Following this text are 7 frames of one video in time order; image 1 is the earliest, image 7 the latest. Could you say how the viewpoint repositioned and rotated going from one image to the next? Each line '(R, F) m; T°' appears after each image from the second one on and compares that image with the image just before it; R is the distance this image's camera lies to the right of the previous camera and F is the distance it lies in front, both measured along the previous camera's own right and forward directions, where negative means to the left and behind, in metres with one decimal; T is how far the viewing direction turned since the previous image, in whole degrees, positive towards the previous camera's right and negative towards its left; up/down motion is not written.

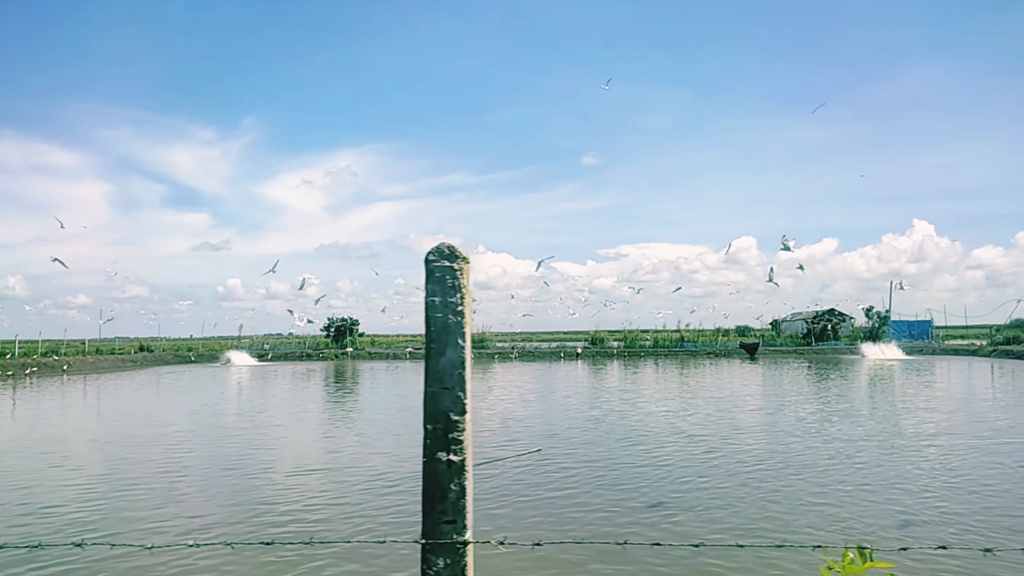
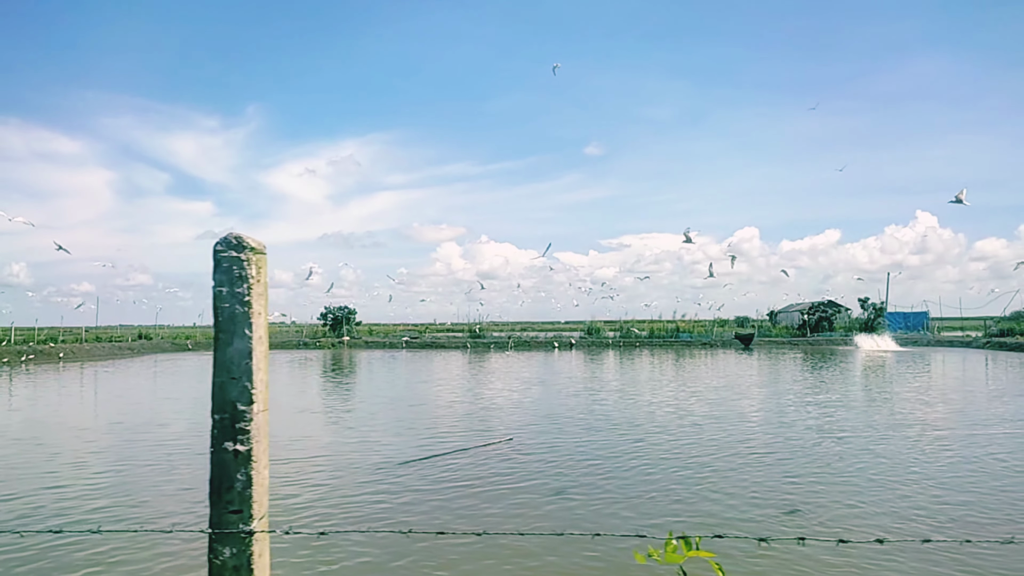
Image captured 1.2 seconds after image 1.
(+0.7, -0.1) m; -1°
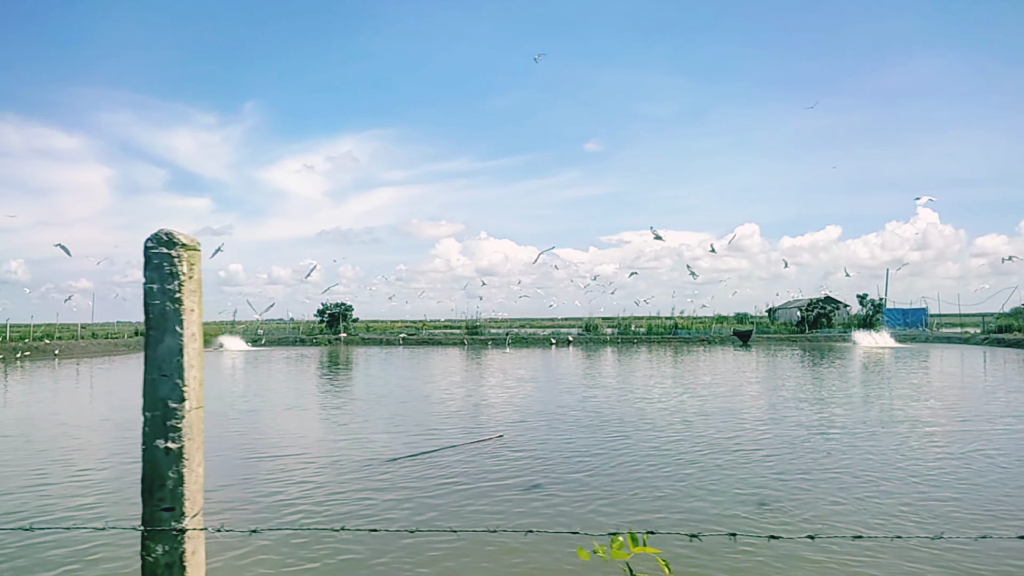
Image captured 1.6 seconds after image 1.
(+0.2, +0.2) m; 0°
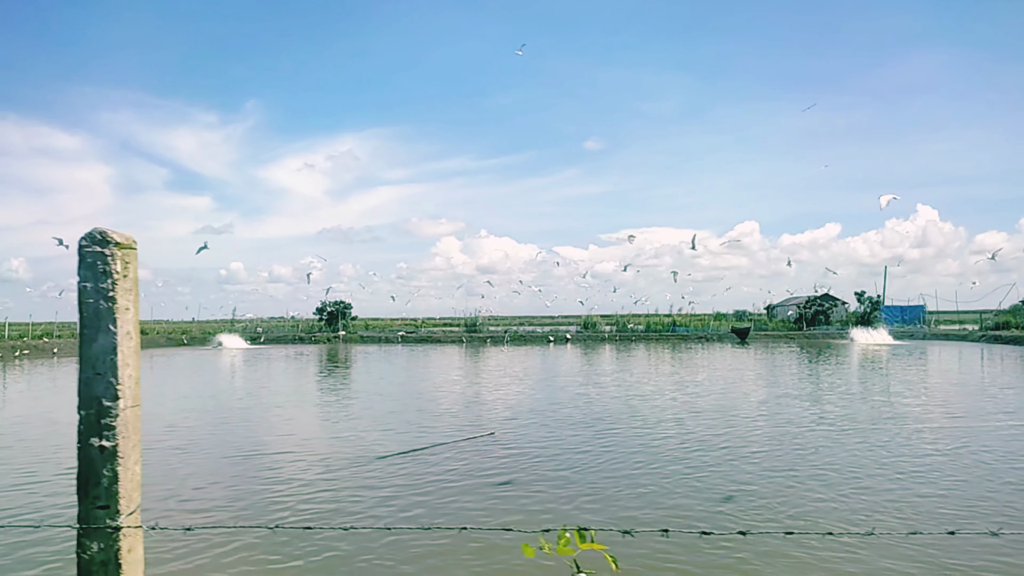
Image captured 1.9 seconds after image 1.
(+0.2, 0.0) m; 0°
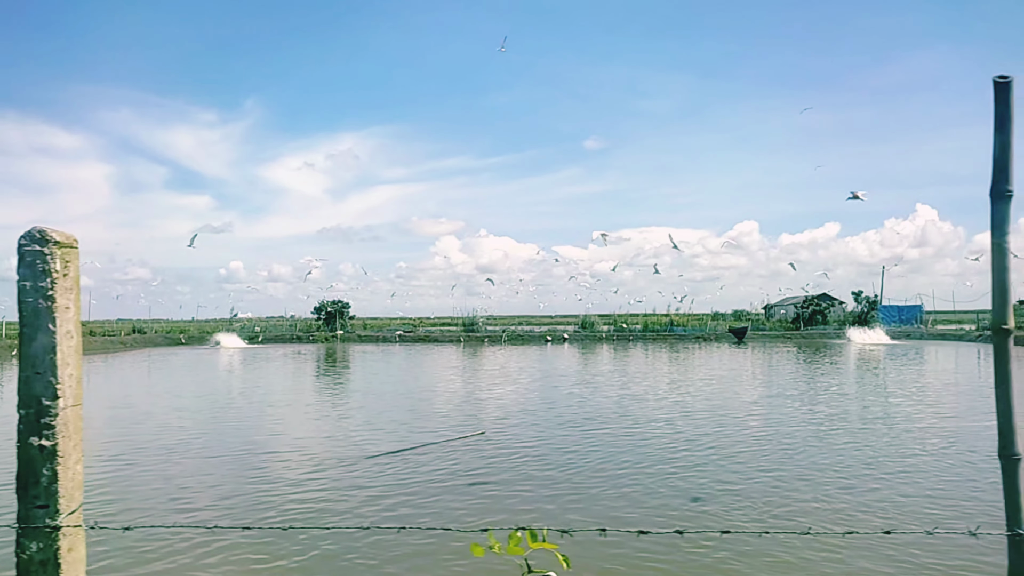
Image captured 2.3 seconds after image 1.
(+0.2, 0.0) m; 0°
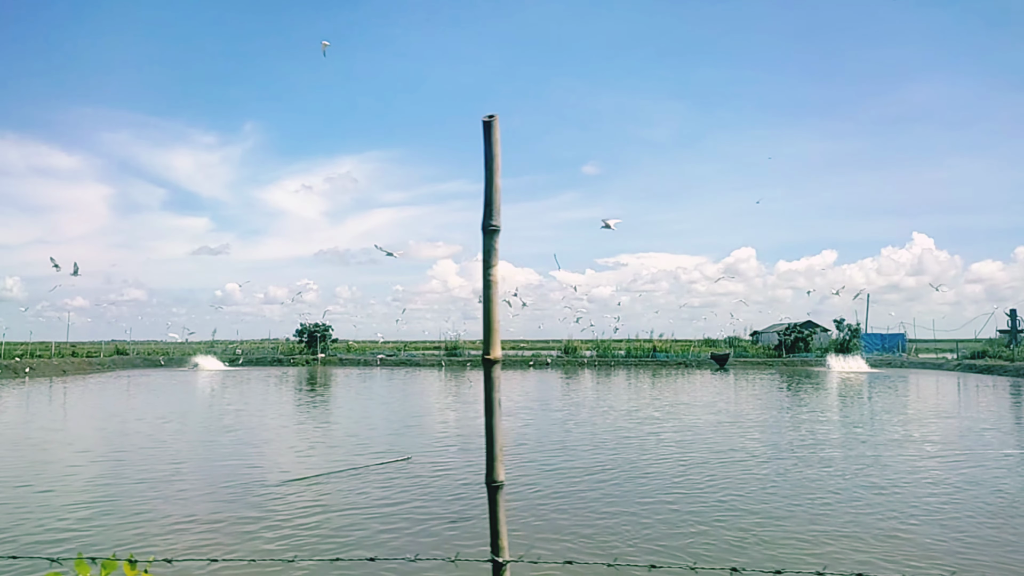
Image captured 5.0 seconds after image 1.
(+1.6, +0.2) m; -1°
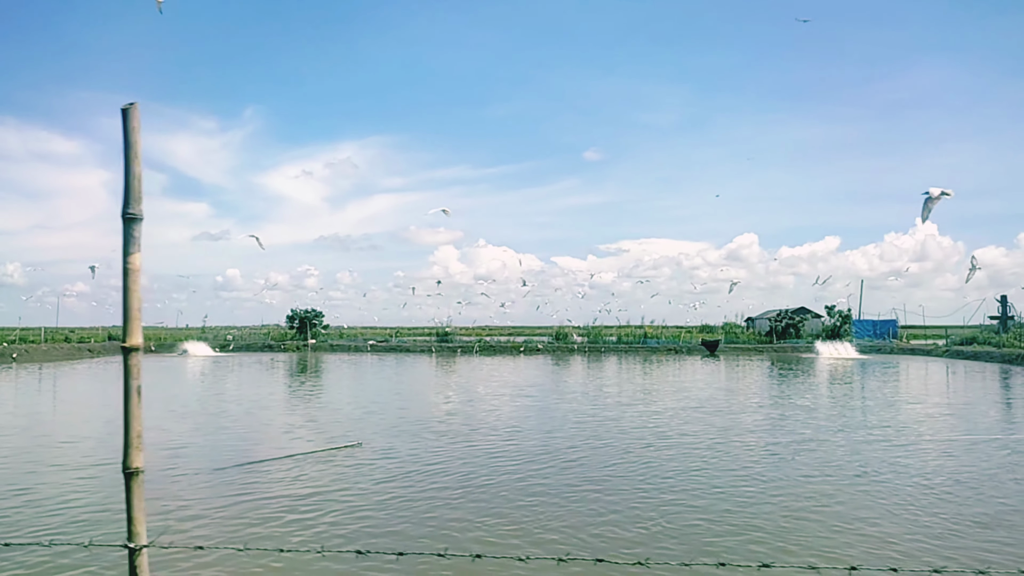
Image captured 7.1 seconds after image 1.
(+1.1, +0.2) m; -1°
